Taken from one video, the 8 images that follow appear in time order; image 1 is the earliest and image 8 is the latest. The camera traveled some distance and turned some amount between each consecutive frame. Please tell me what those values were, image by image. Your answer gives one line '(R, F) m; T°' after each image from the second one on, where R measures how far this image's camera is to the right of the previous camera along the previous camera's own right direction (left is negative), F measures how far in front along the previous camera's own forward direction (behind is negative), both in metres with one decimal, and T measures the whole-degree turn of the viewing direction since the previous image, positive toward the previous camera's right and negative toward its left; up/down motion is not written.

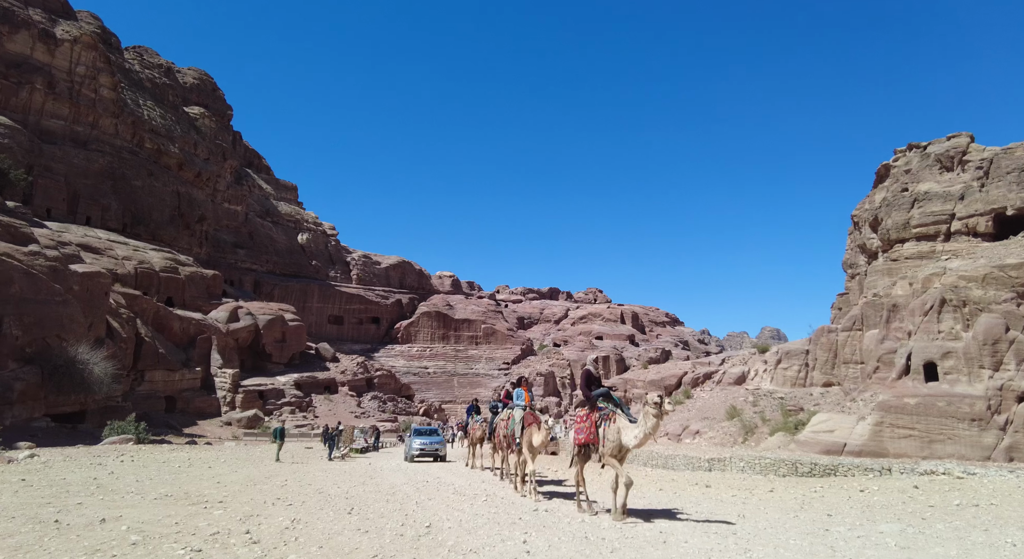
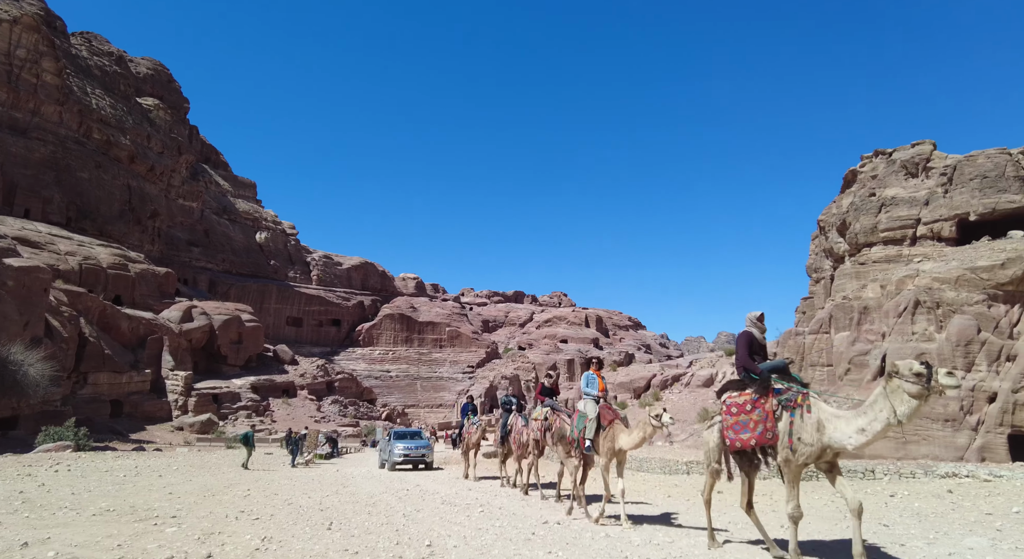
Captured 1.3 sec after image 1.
(-0.3, +0.6) m; +3°
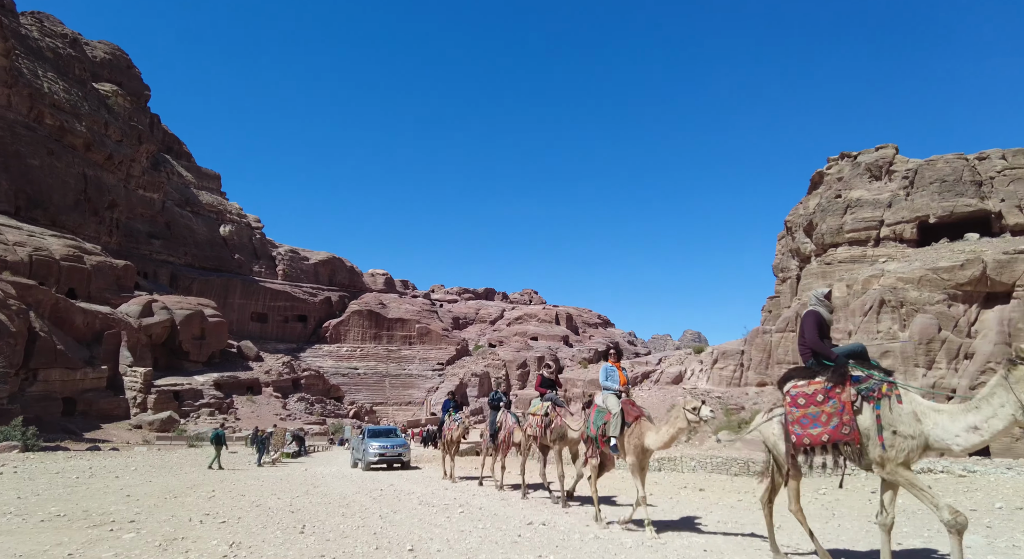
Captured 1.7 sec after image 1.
(-0.1, +0.2) m; +3°
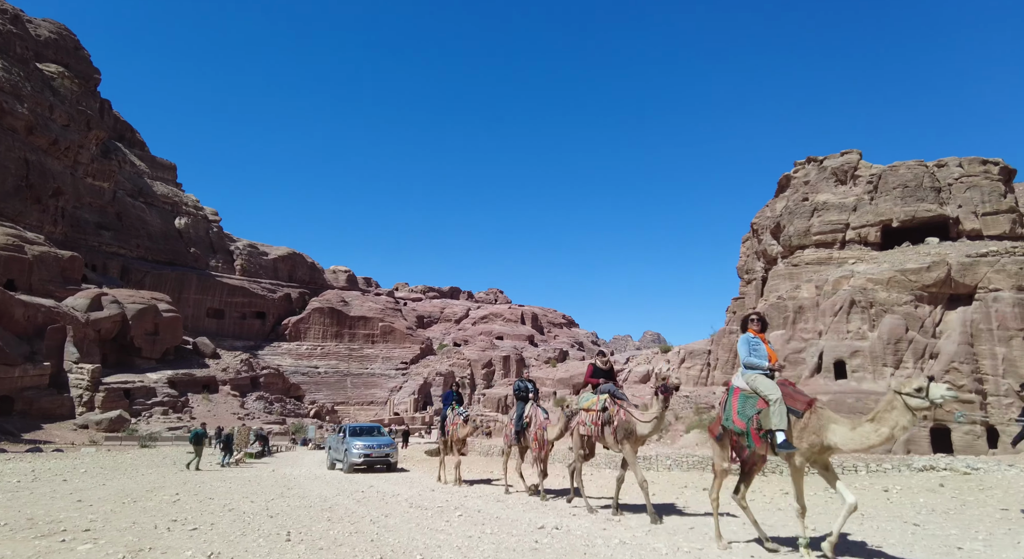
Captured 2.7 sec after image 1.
(-0.3, +0.4) m; +3°
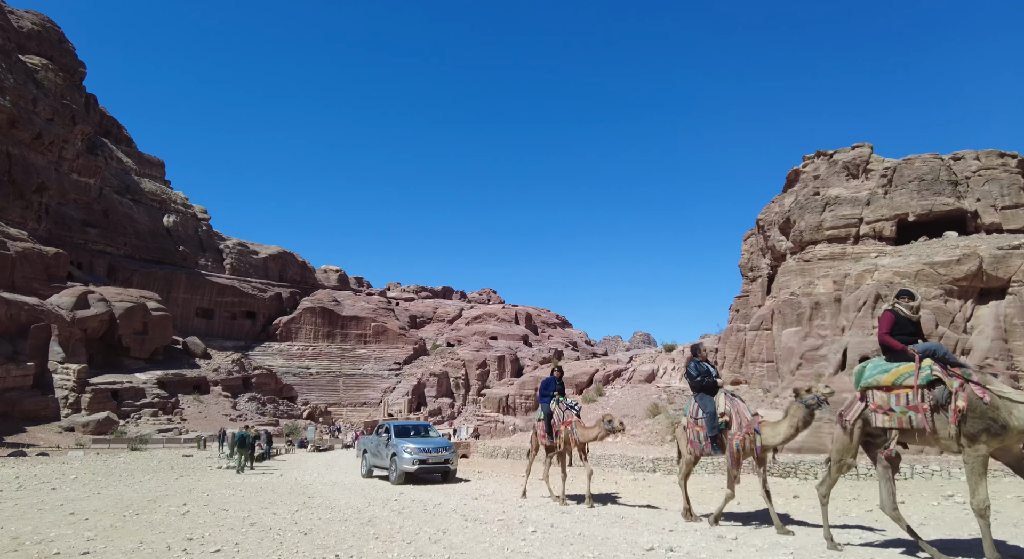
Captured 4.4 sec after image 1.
(-0.6, +0.7) m; +1°
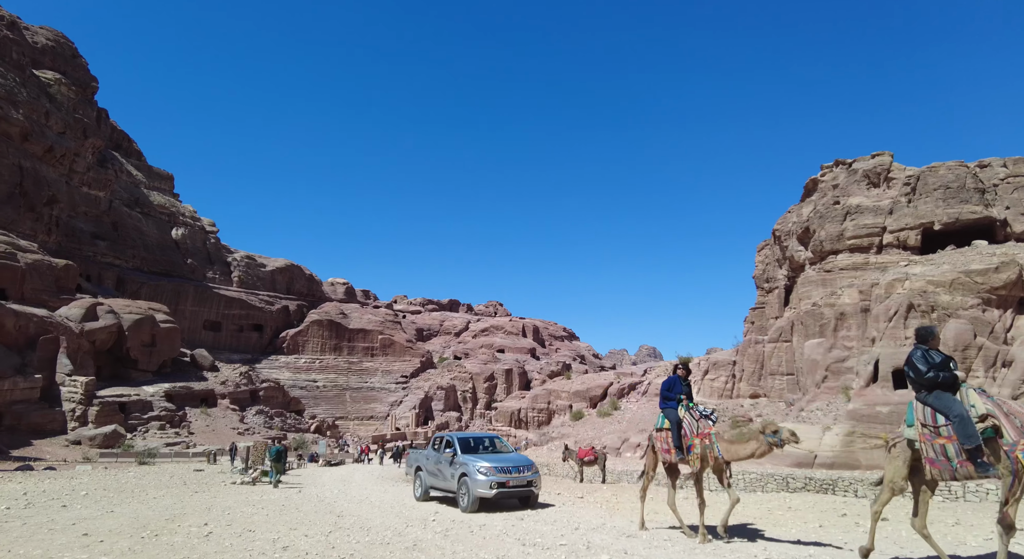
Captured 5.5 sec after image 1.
(-0.4, +0.4) m; 0°
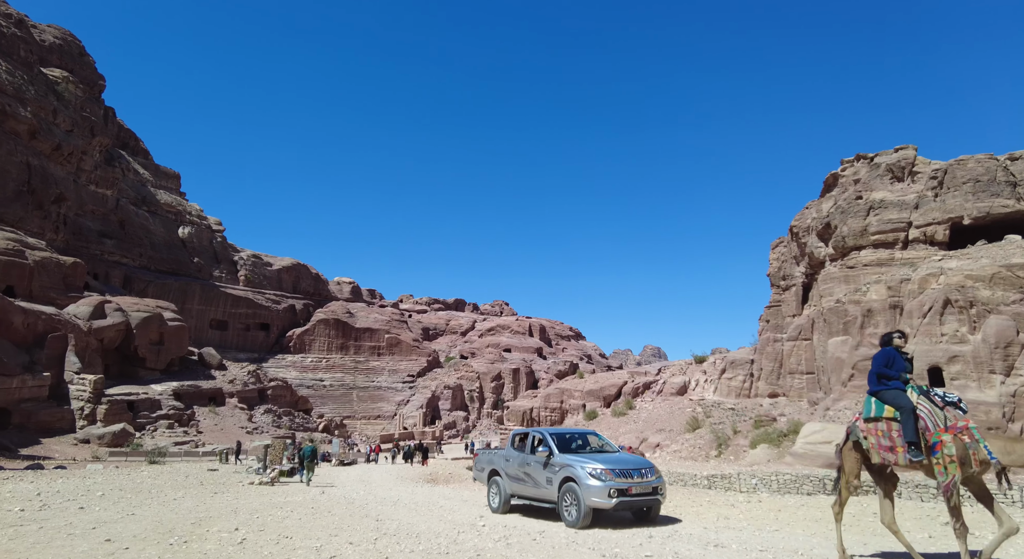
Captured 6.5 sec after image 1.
(-0.4, +0.5) m; 0°
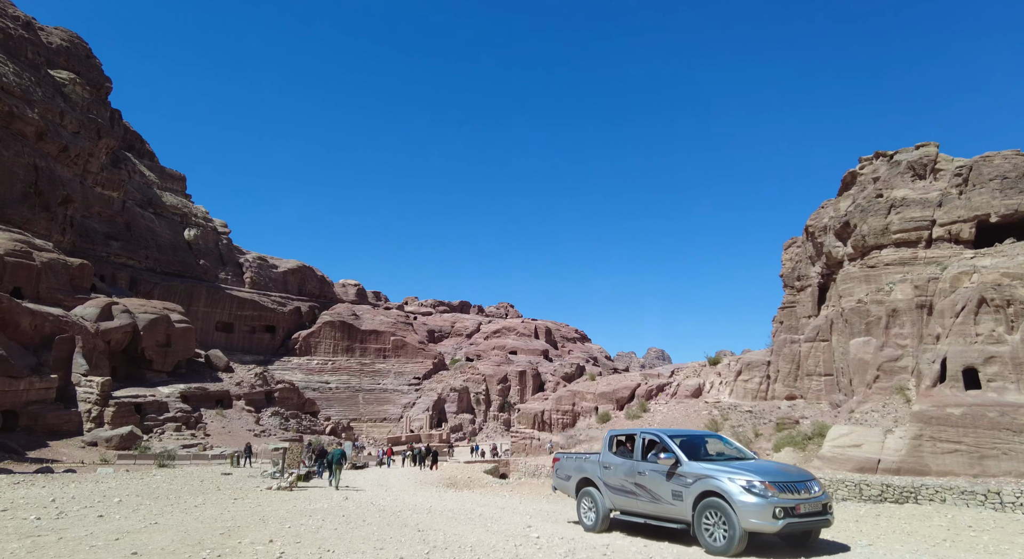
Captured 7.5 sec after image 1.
(-0.4, +0.4) m; 0°
